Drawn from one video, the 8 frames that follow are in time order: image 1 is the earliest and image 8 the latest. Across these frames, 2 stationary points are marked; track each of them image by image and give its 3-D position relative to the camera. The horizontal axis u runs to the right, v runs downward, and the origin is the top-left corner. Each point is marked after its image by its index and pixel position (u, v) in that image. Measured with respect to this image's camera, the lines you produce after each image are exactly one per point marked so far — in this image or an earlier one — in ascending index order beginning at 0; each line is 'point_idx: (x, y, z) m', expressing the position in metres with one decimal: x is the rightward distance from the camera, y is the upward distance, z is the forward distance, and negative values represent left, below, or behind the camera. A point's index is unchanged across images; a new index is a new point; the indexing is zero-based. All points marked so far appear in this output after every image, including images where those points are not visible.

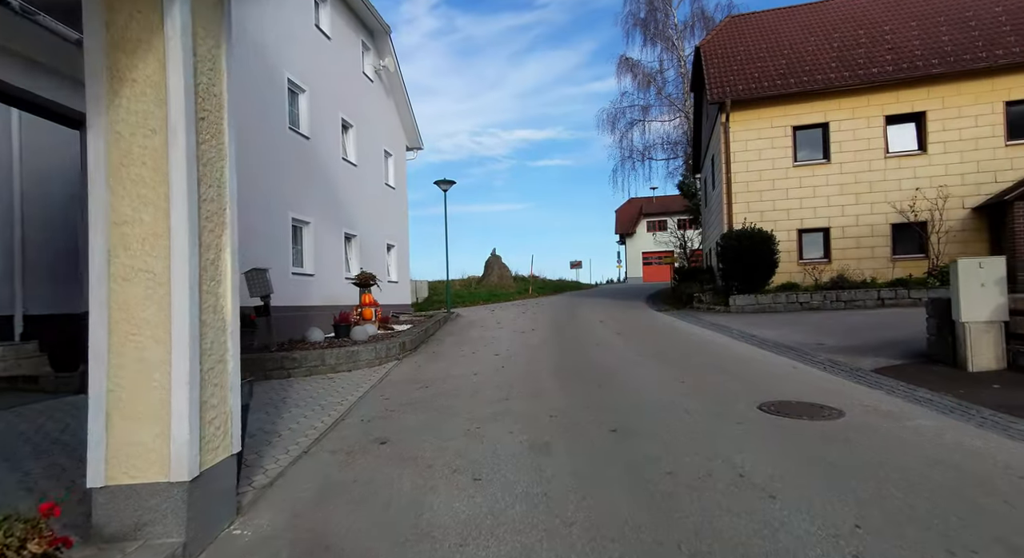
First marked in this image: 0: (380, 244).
0: (-4.2, +1.1, +16.3) m
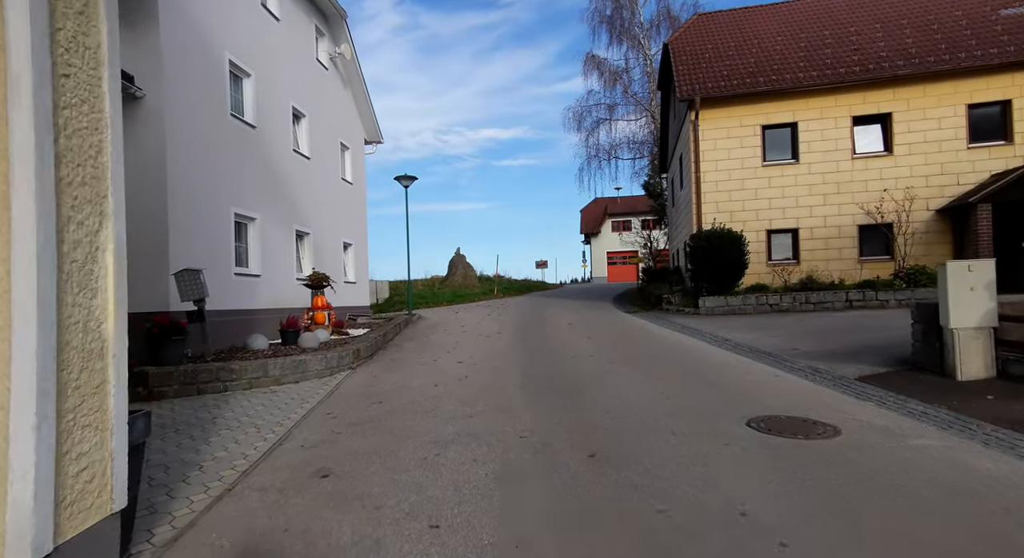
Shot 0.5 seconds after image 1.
0: (-5.2, +1.1, +15.2) m
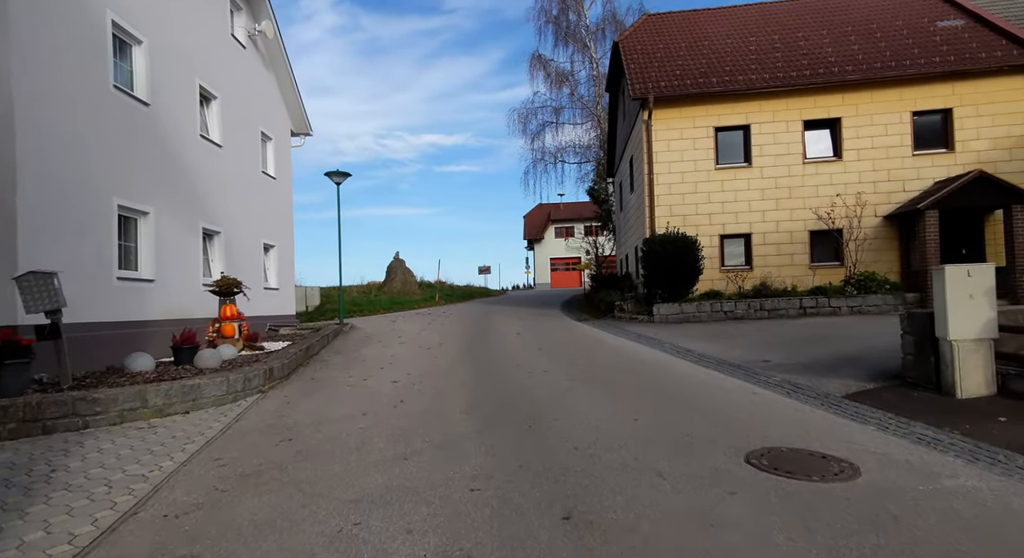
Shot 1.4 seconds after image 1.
0: (-6.7, +0.9, +13.4) m
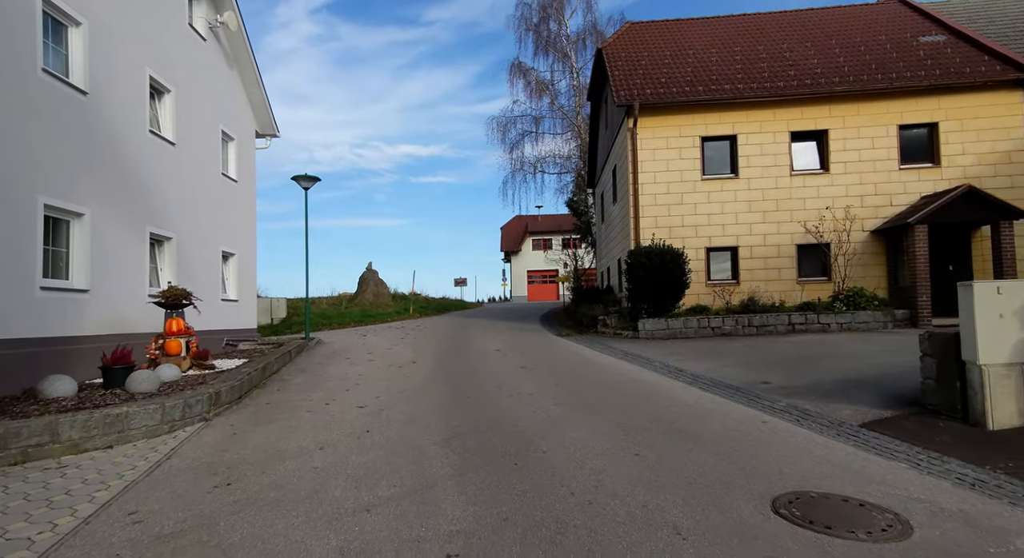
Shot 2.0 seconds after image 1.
0: (-7.2, +0.7, +12.3) m
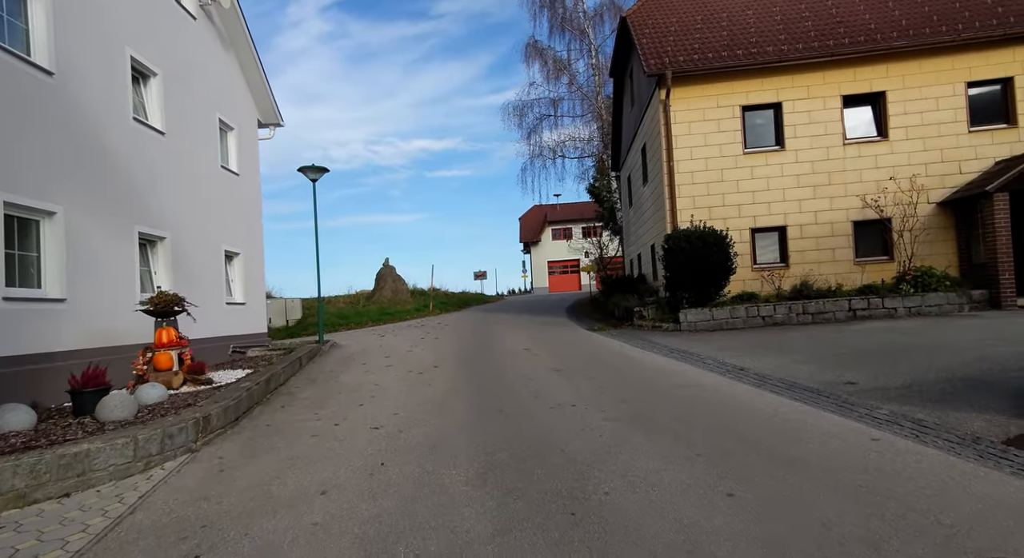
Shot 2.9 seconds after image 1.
0: (-6.6, +0.6, +11.4) m
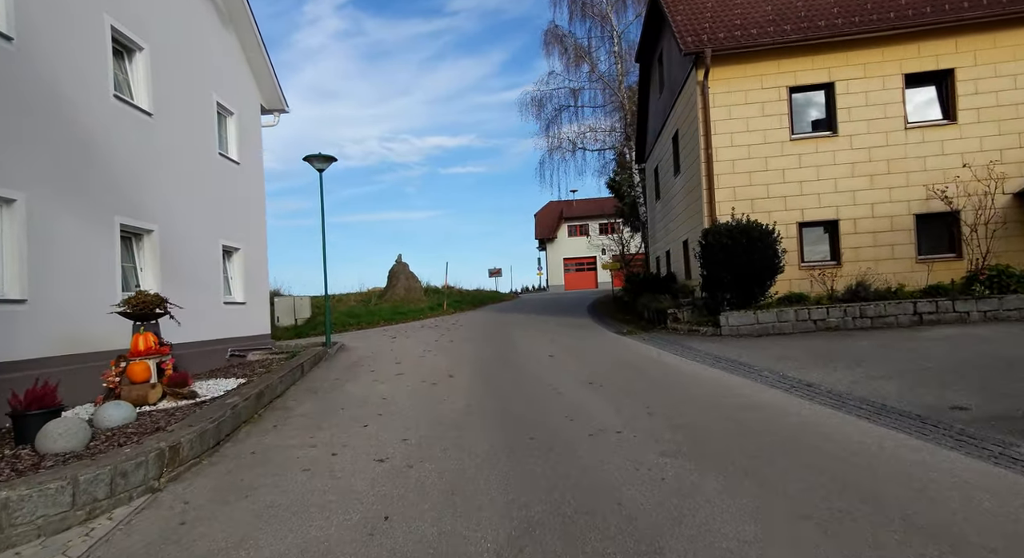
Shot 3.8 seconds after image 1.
0: (-6.2, +0.7, +10.4) m
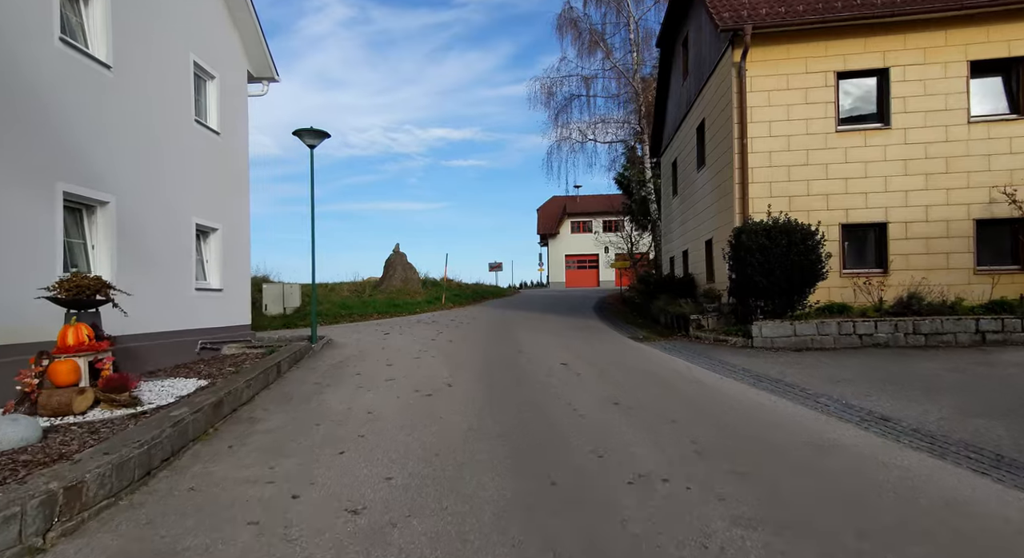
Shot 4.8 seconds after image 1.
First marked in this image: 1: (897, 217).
0: (-6.0, +1.0, +9.2) m
1: (+7.8, +1.3, +10.4) m
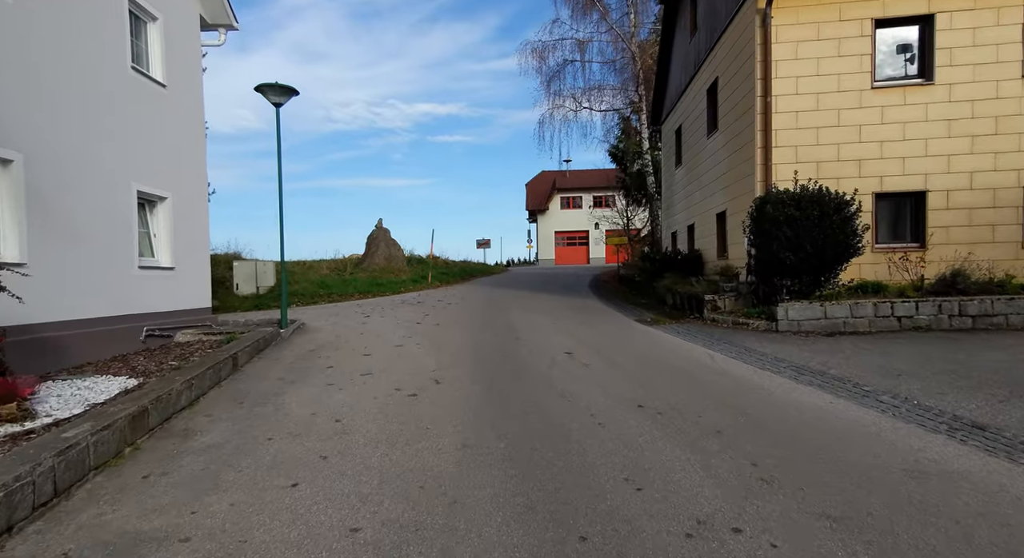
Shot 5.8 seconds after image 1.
0: (-6.0, +1.3, +7.7) m
1: (+7.7, +1.7, +9.3) m
